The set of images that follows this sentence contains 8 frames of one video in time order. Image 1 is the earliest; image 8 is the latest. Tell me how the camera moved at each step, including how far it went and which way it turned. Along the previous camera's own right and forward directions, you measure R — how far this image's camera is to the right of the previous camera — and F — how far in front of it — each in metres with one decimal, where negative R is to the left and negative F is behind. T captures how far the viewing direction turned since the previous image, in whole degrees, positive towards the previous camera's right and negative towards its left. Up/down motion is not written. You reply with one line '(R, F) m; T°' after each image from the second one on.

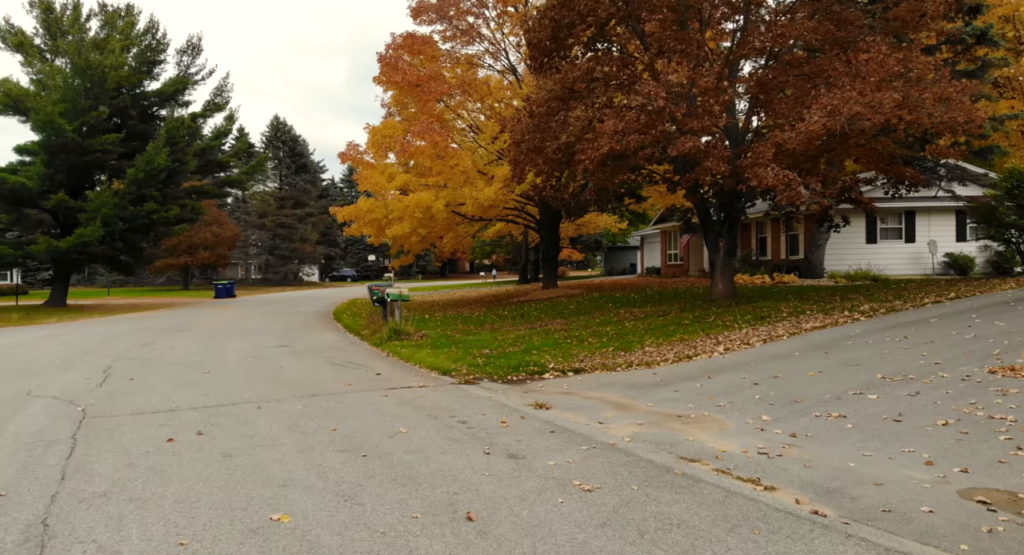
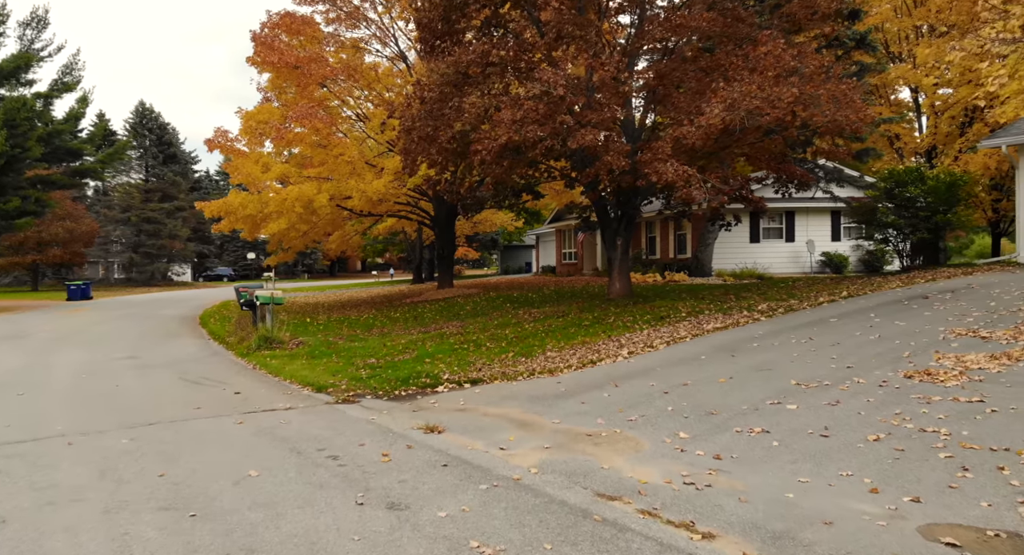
(+0.1, +1.1) m; +8°
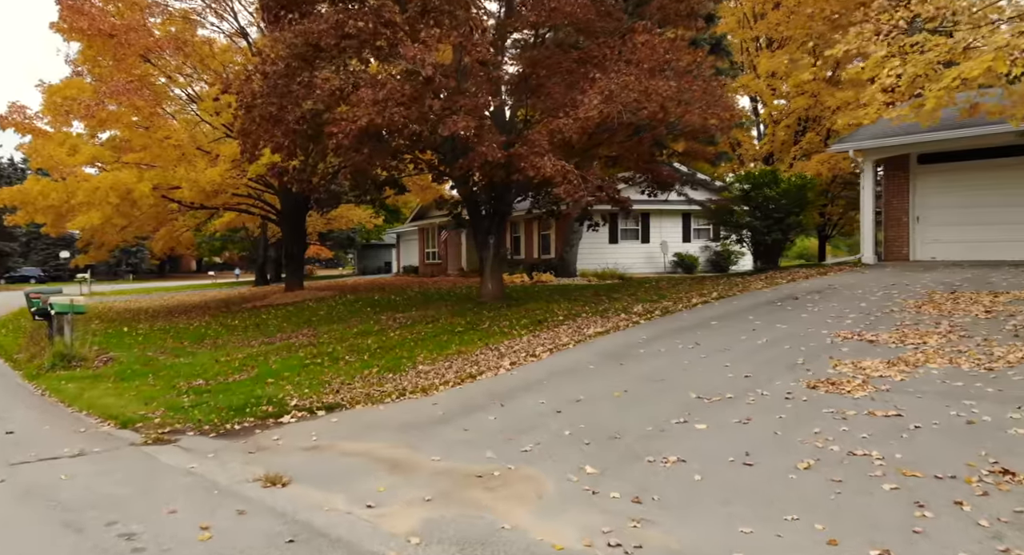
(-0.1, +1.3) m; +11°
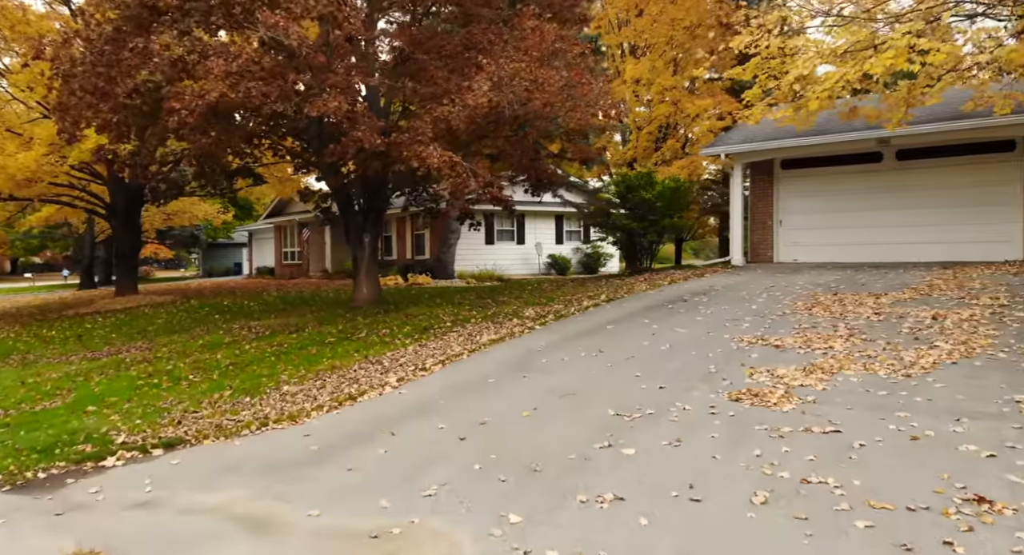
(-0.3, +1.1) m; +11°
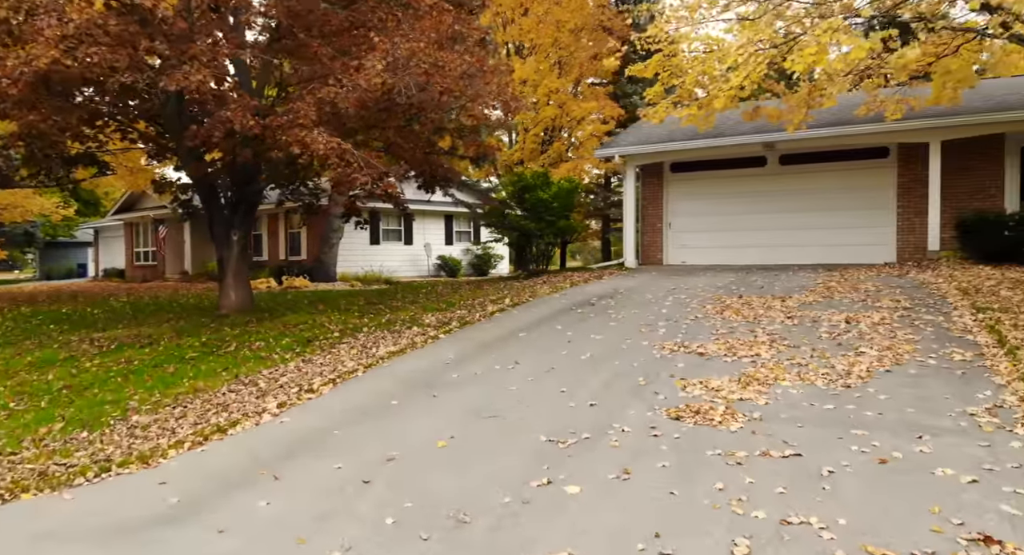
(-0.3, +1.0) m; +10°
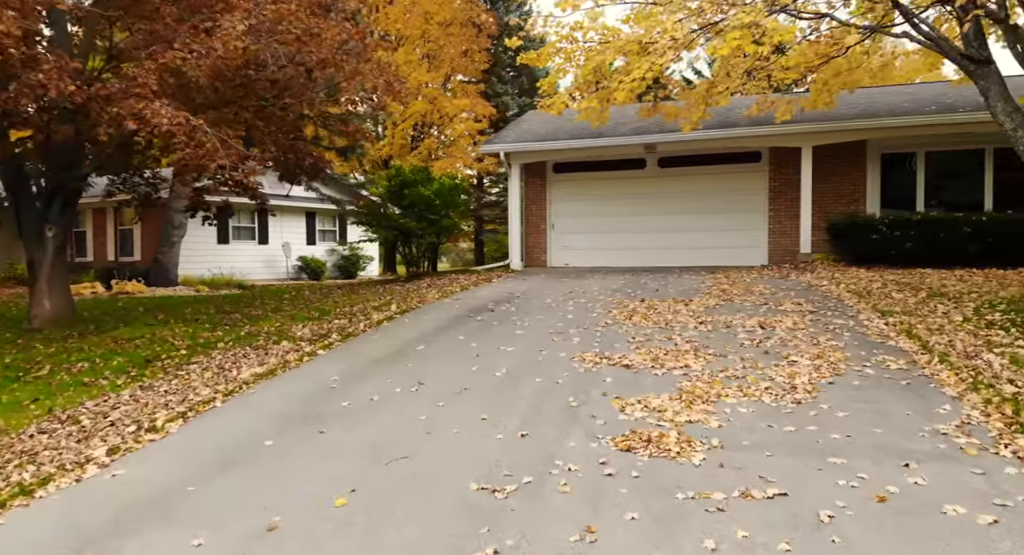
(-0.4, +1.2) m; +11°
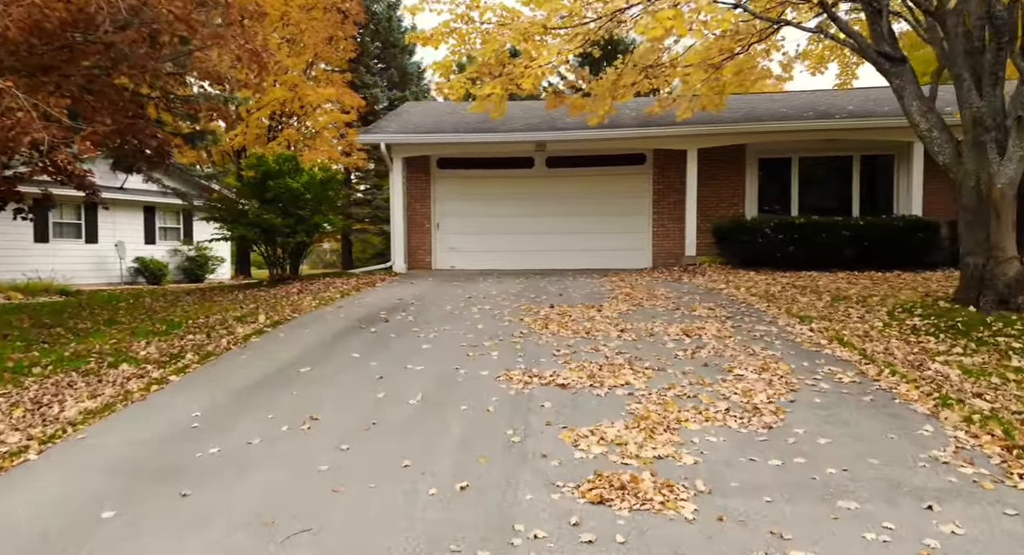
(-0.4, +1.1) m; +11°
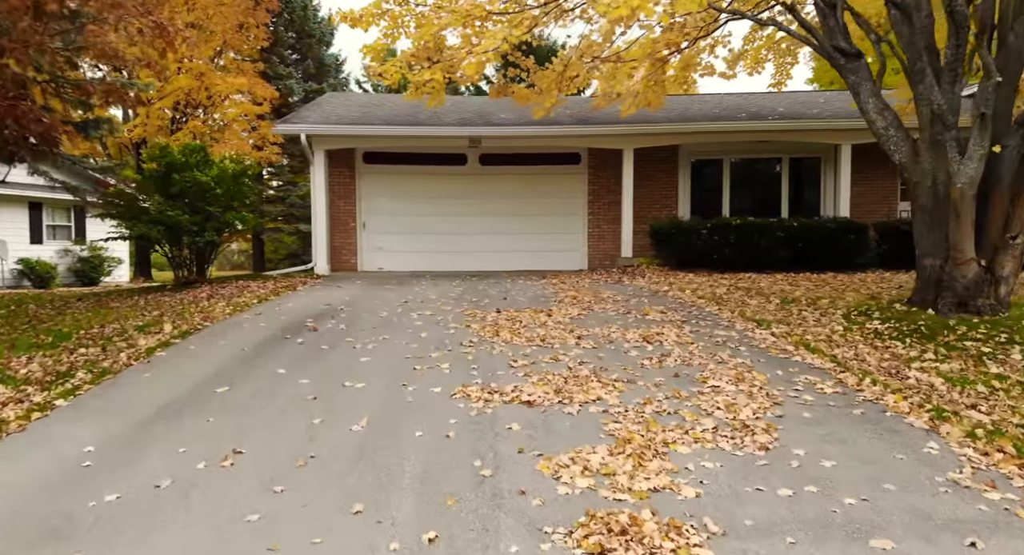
(-0.3, +0.7) m; +7°
